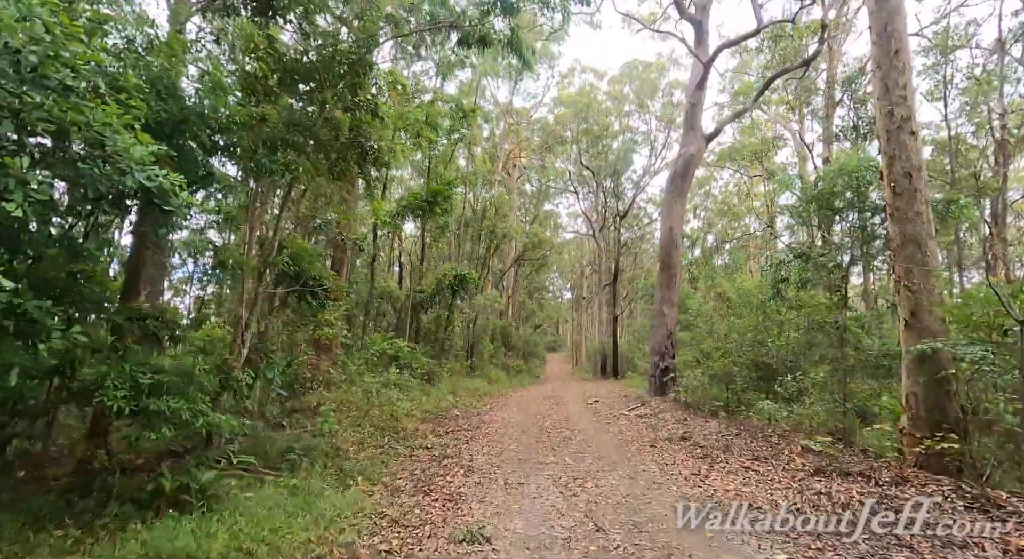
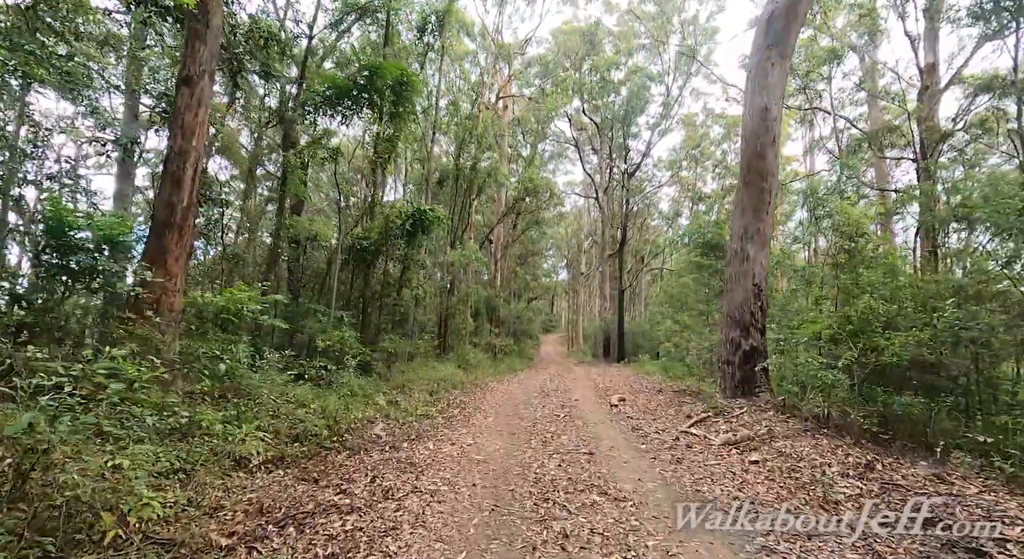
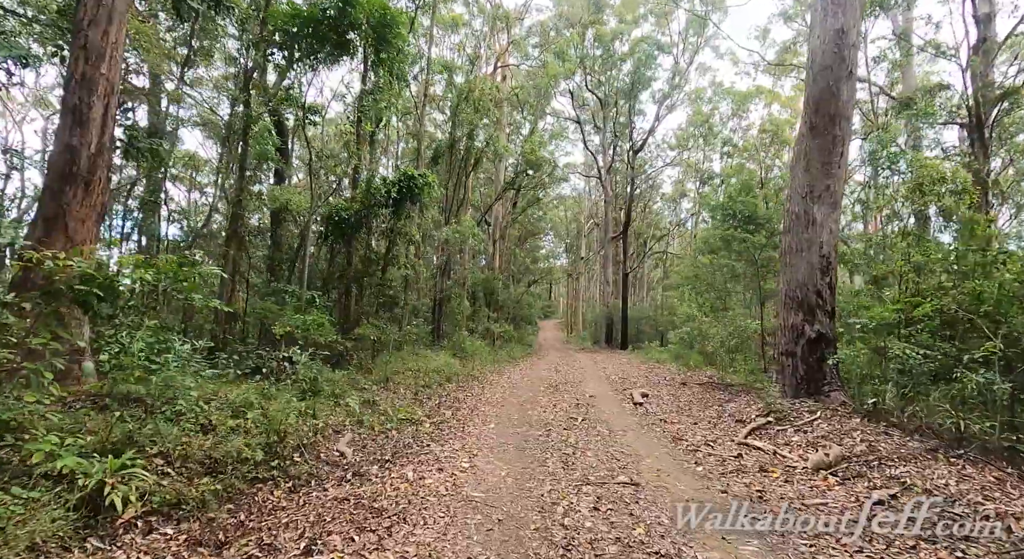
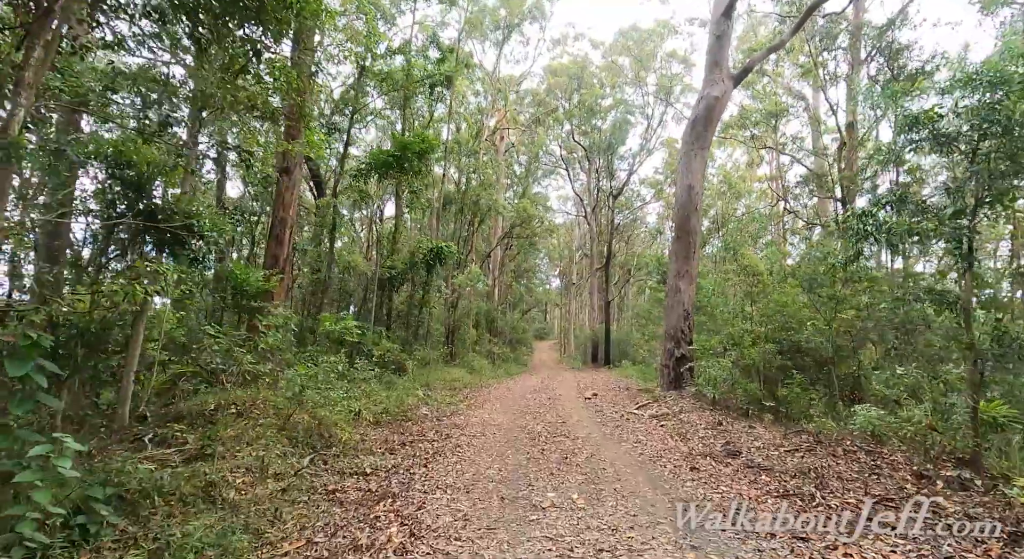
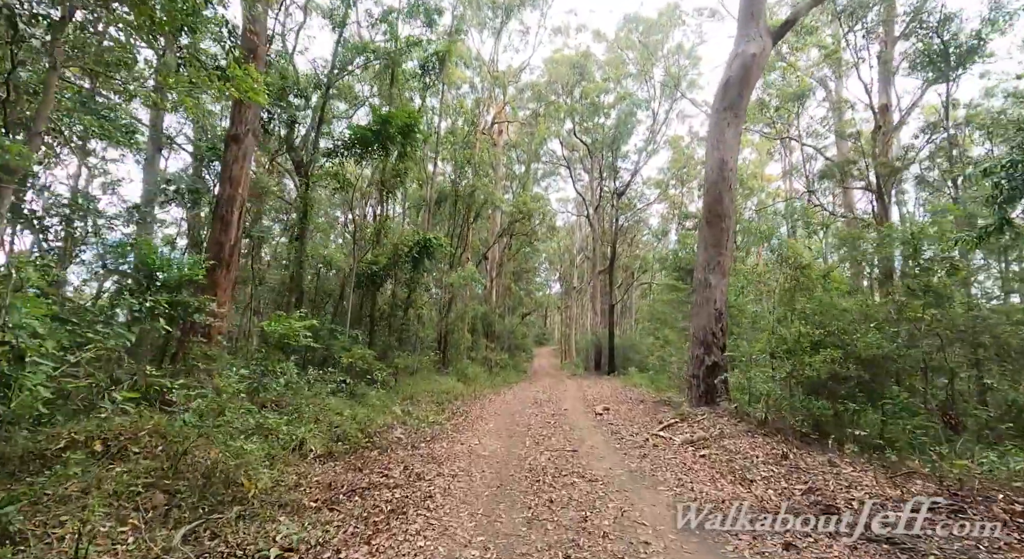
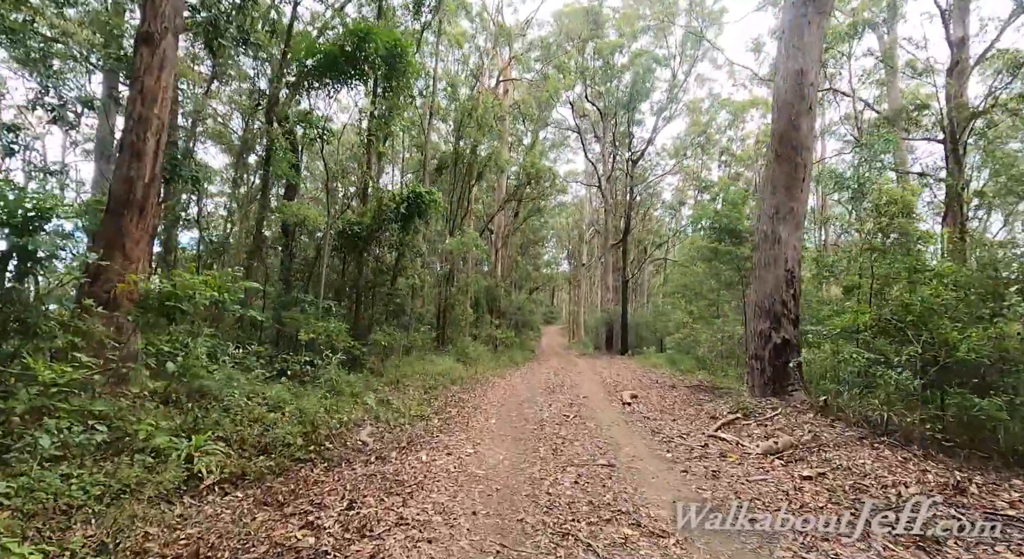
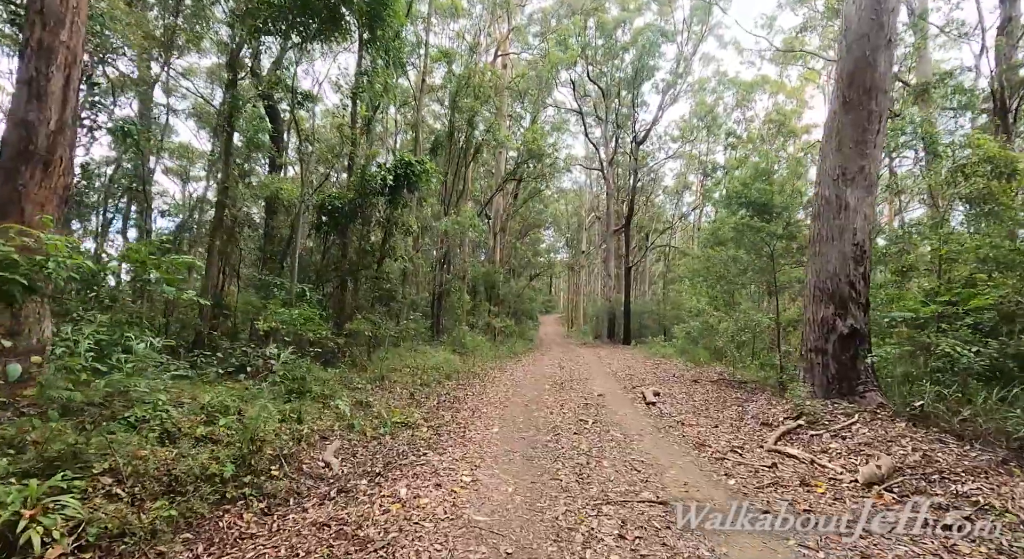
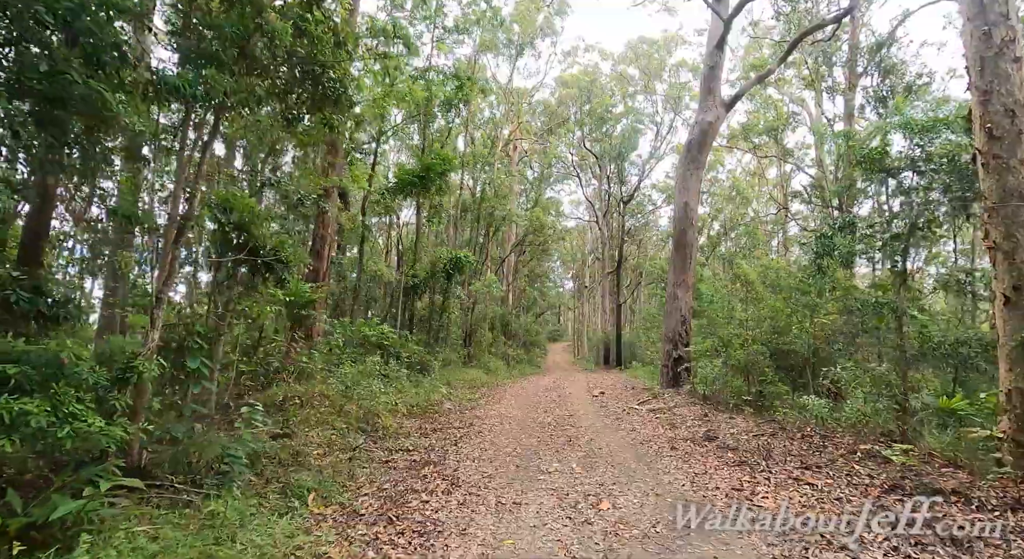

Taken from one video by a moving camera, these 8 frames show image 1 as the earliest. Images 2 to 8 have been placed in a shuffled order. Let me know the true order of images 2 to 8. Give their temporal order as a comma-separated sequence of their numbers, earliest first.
8, 4, 5, 2, 6, 3, 7
